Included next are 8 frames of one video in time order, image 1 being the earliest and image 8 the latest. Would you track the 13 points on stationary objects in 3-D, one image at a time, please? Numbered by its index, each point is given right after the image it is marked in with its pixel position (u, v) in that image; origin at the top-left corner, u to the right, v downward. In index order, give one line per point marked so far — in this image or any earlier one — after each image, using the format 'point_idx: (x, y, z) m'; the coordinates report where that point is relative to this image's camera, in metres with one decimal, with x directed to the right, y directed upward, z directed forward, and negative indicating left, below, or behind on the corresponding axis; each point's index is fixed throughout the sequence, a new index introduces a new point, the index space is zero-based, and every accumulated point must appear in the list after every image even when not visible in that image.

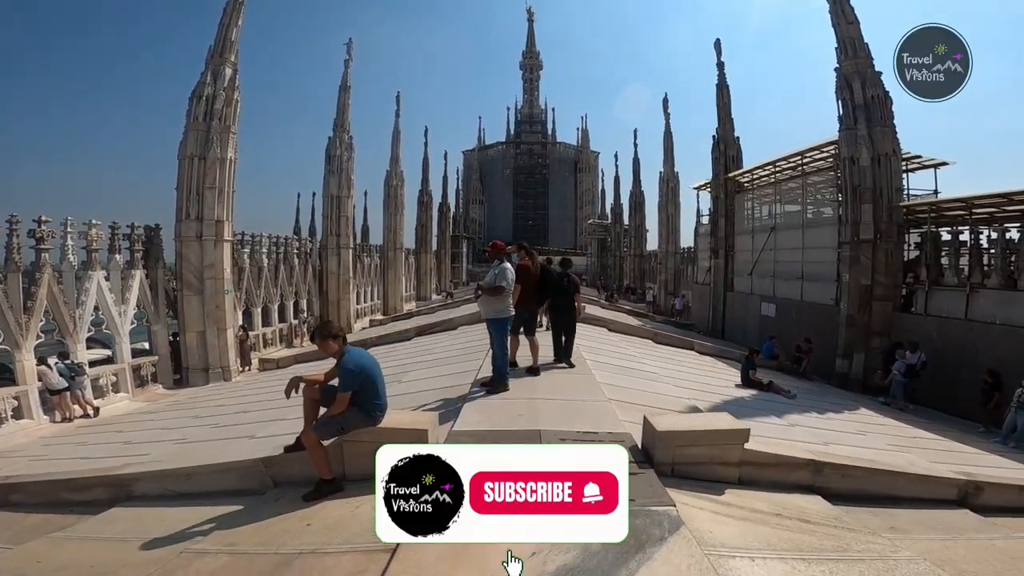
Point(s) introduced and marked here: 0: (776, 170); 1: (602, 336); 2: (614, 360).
0: (+7.3, +3.2, +15.3) m
1: (+1.5, -0.9, +9.5) m
2: (+1.3, -1.0, +7.2) m
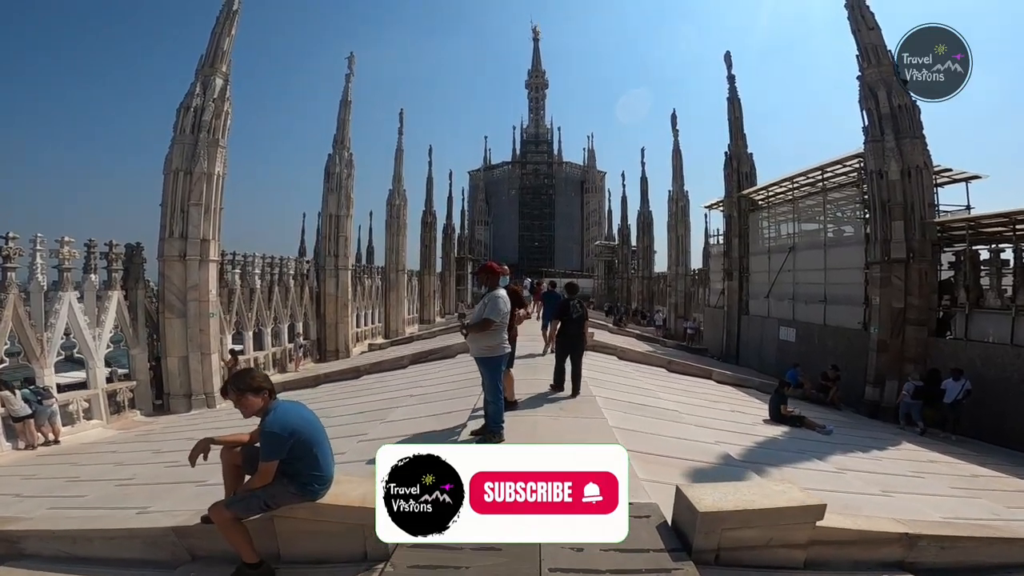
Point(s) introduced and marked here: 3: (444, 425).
0: (+7.4, +2.6, +14.6) m
1: (+1.5, -1.3, +8.6) m
2: (+1.3, -1.3, +6.4) m
3: (-0.6, -1.2, +4.9) m
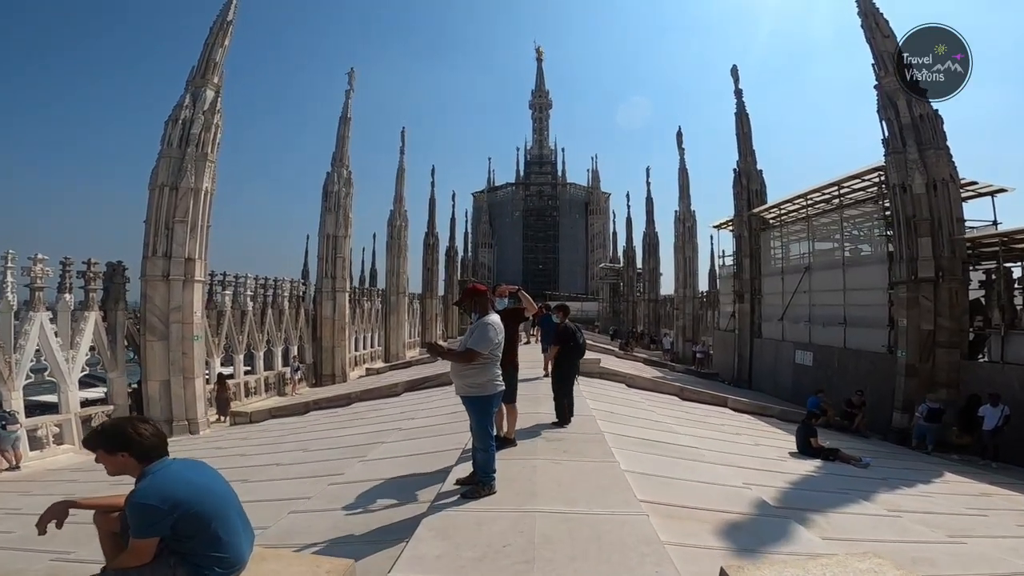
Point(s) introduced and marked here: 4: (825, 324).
0: (+7.5, +2.1, +14.0) m
1: (+1.5, -1.5, +7.9) m
2: (+1.3, -1.5, +5.7) m
3: (-0.6, -1.4, +4.2) m
4: (+7.4, -0.8, +13.1) m
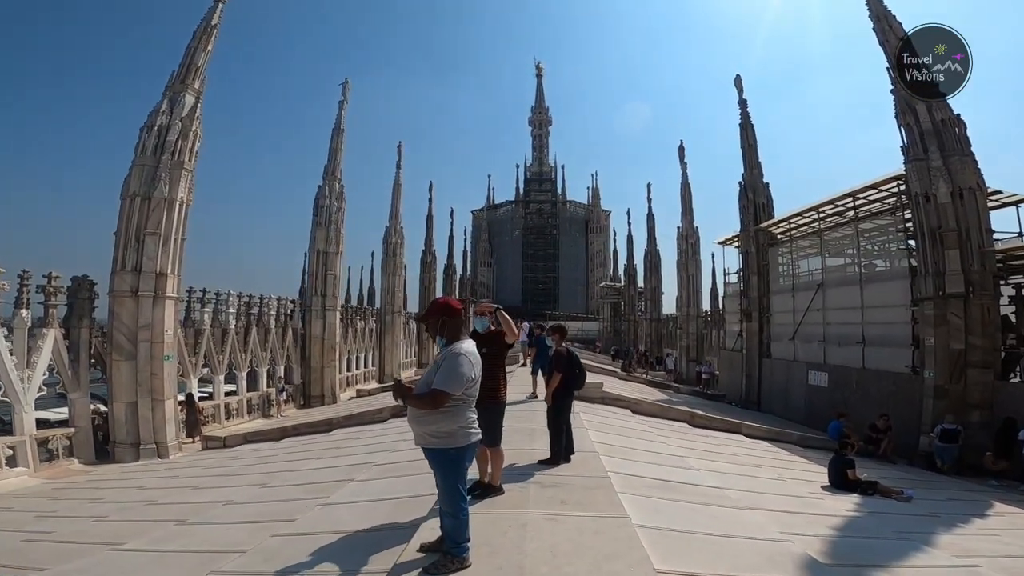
0: (+7.4, +1.7, +13.3) m
1: (+1.5, -1.7, +7.2) m
2: (+1.2, -1.6, +4.9) m
3: (-0.7, -1.4, +3.4) m
4: (+7.3, -1.2, +12.3) m
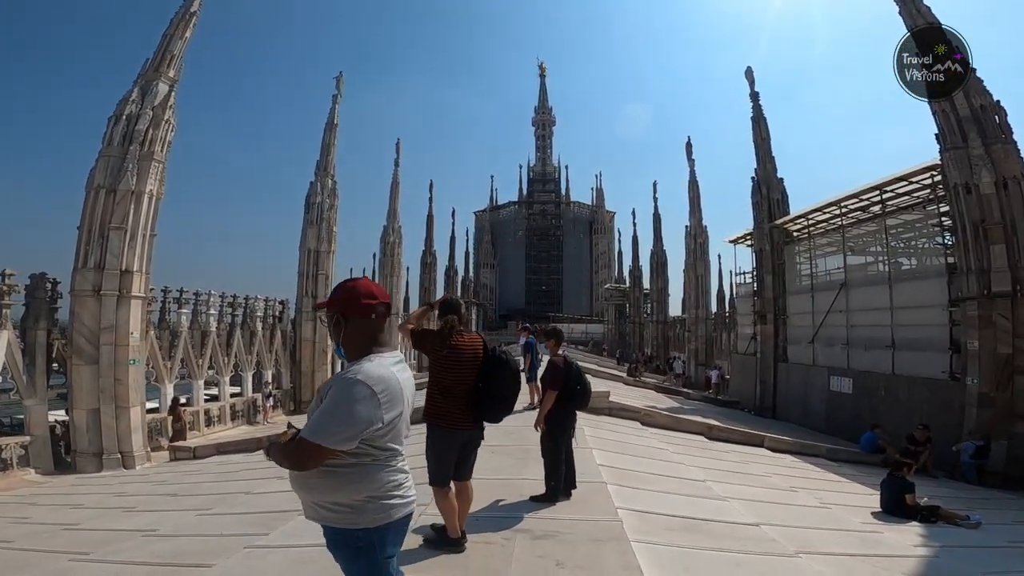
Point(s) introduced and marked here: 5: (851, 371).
0: (+7.4, +1.7, +12.4) m
1: (+1.4, -1.7, +6.3) m
2: (+1.2, -1.5, +4.0) m
3: (-0.8, -1.4, +2.6) m
4: (+7.2, -1.2, +11.4) m
5: (+7.1, -1.7, +11.6) m
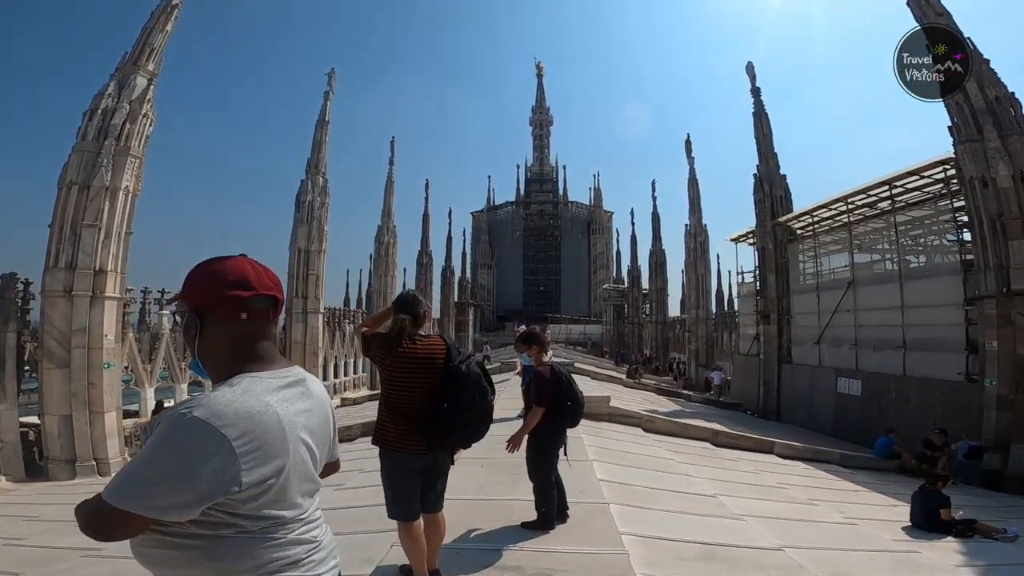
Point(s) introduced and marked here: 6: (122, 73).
0: (+7.3, +1.7, +12.0) m
1: (+1.3, -1.7, +5.8) m
2: (+1.1, -1.5, +3.6) m
3: (-0.8, -1.4, +2.1) m
4: (+7.2, -1.2, +11.0) m
5: (+7.0, -1.7, +11.2) m
6: (-6.8, +3.8, +9.7) m
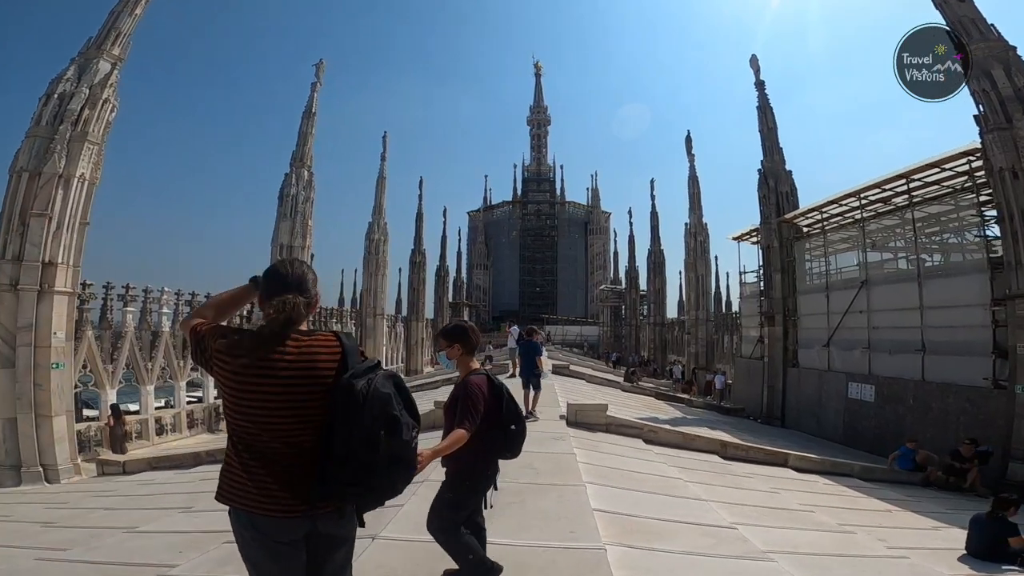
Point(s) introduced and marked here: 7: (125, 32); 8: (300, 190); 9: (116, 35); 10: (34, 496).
0: (+7.1, +1.7, +11.3) m
1: (+1.2, -1.6, +5.1) m
2: (+1.0, -1.5, +2.9) m
3: (-1.0, -1.3, +1.4) m
4: (+7.0, -1.2, +10.3) m
5: (+6.8, -1.7, +10.5) m
6: (-6.9, +3.9, +9.0) m
7: (-6.7, +4.5, +9.5) m
8: (-6.0, +2.7, +15.6) m
9: (-6.6, +4.3, +9.1) m
10: (-5.7, -2.7, +6.7) m
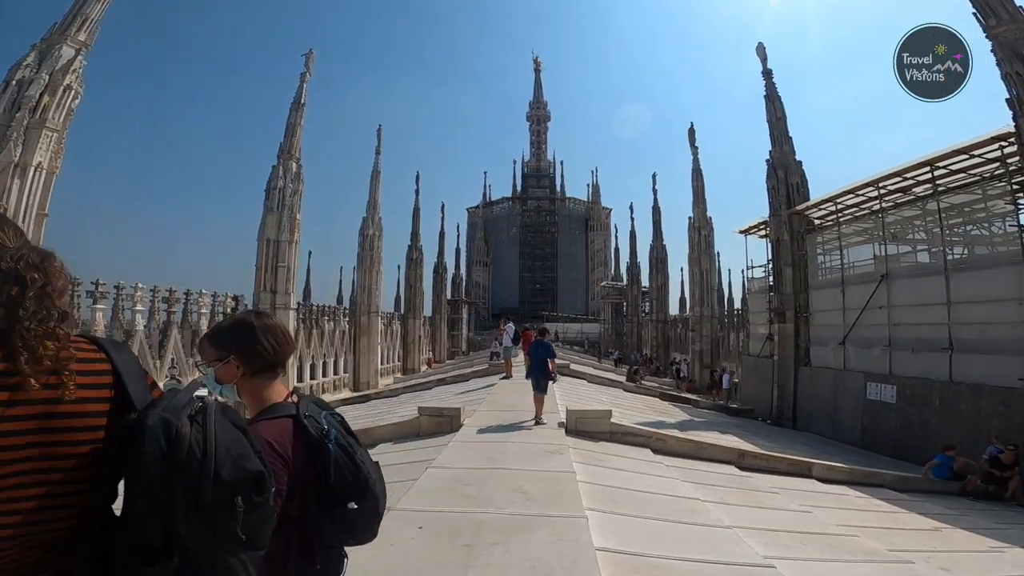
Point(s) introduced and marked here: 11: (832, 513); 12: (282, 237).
0: (+7.0, +1.8, +10.6) m
1: (+1.1, -1.6, +4.5) m
2: (+0.9, -1.4, +2.2) m
3: (-1.1, -1.2, +0.7) m
4: (+6.9, -1.0, +9.6) m
5: (+6.7, -1.6, +9.8) m
6: (-7.0, +3.9, +8.3) m
7: (-6.8, +4.6, +8.8) m
8: (-6.0, +2.8, +14.9) m
9: (-6.6, +4.4, +8.4) m
10: (-5.8, -2.6, +6.1) m
11: (+2.7, -1.9, +4.7) m
12: (-6.1, +1.4, +14.8) m
